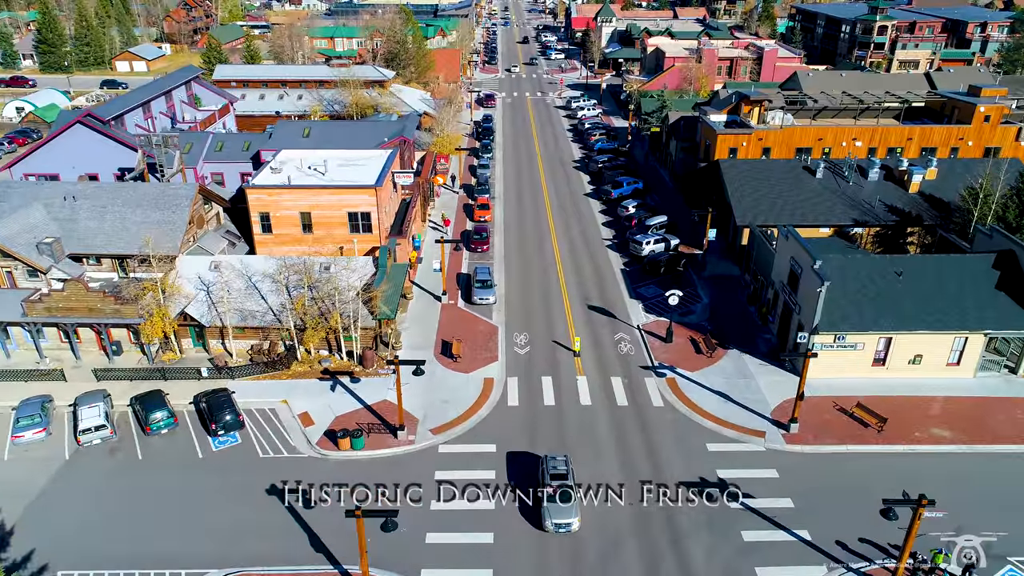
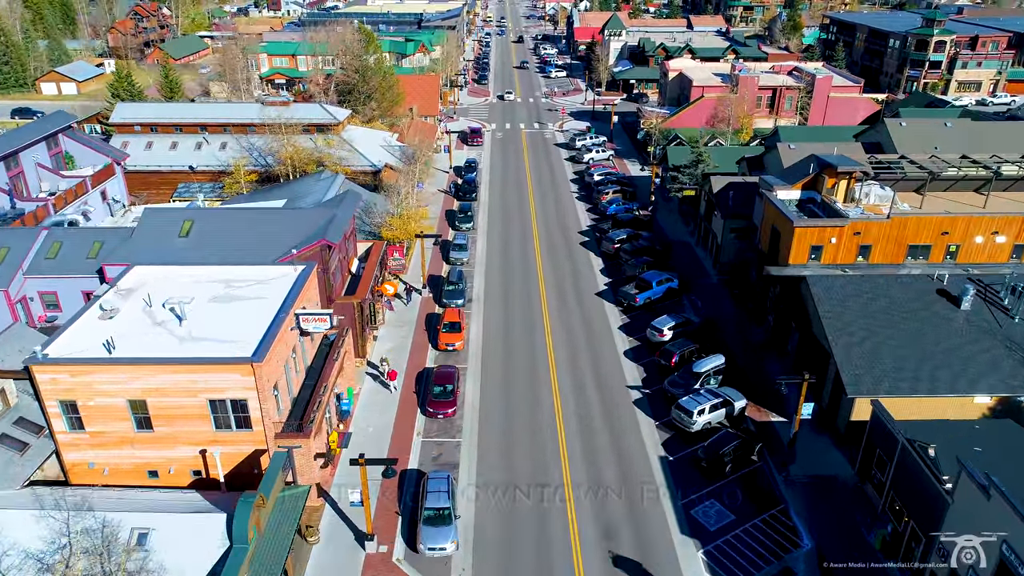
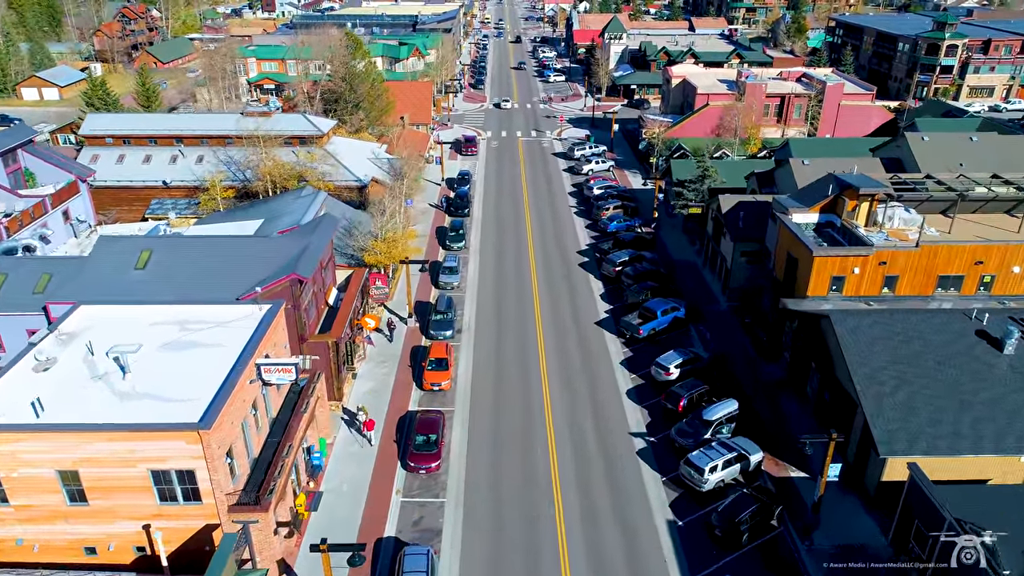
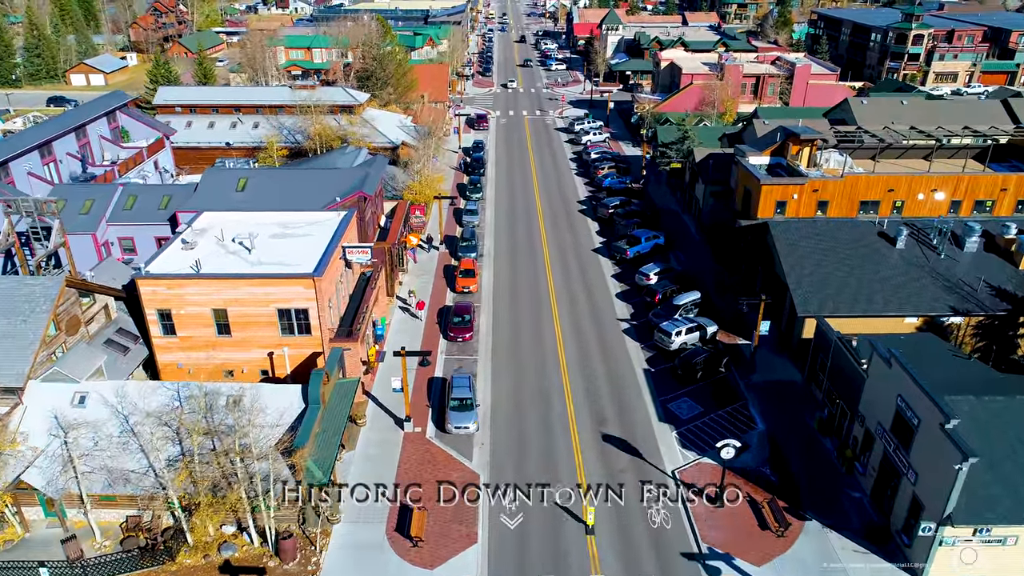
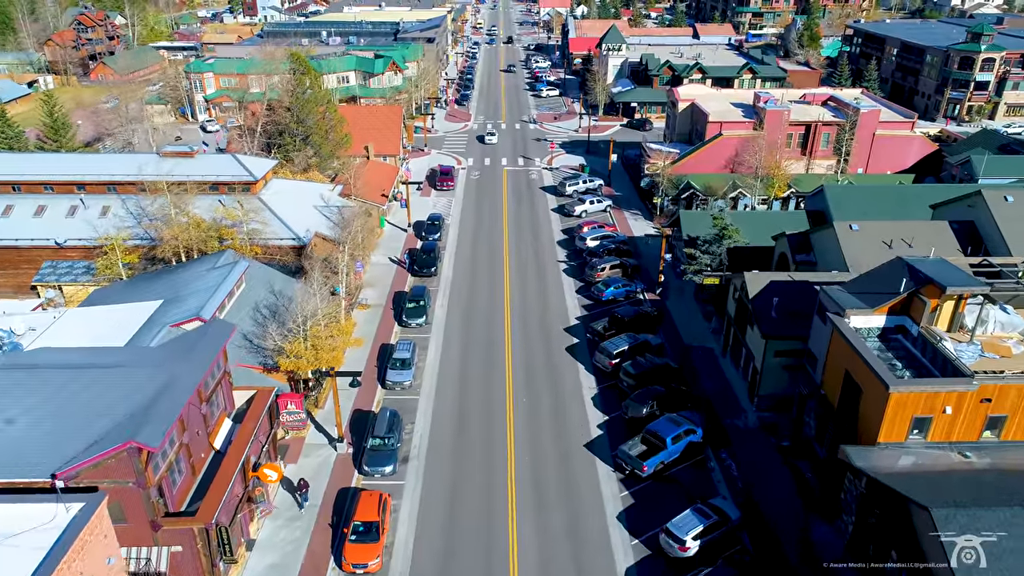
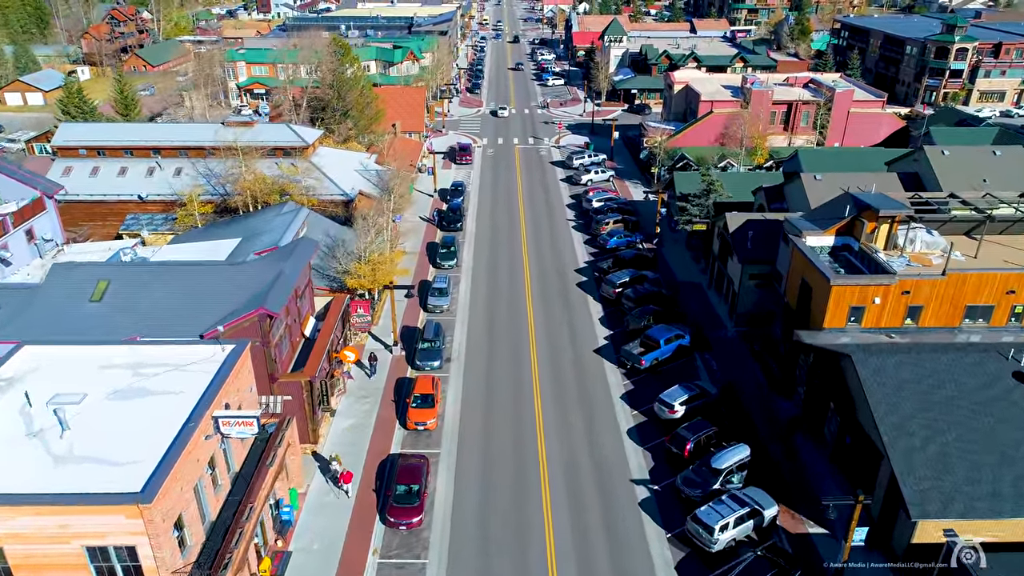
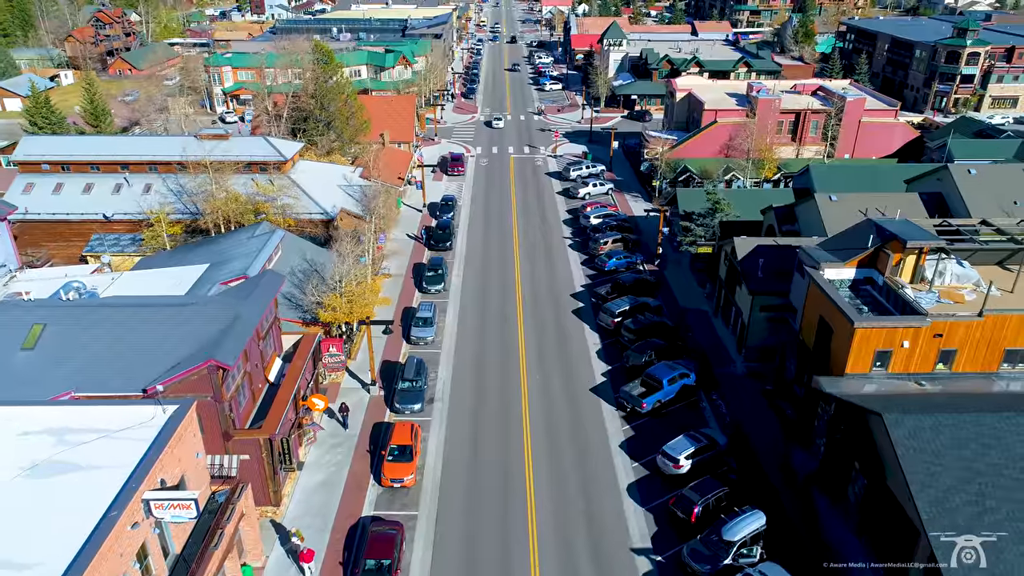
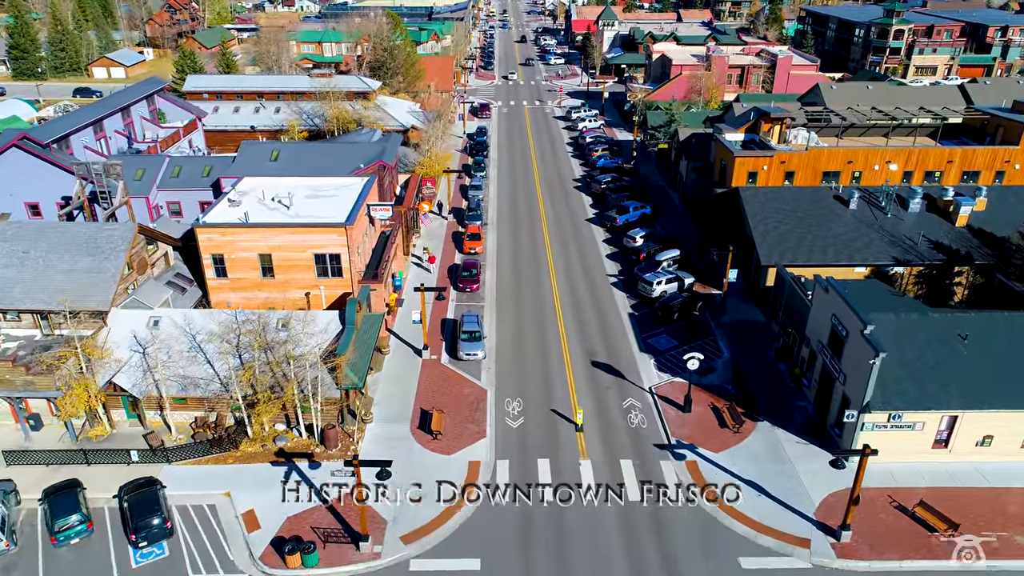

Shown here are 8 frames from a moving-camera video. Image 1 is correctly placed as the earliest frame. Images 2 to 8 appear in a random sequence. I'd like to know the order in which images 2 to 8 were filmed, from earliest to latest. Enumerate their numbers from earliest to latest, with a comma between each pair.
8, 4, 2, 3, 6, 7, 5
